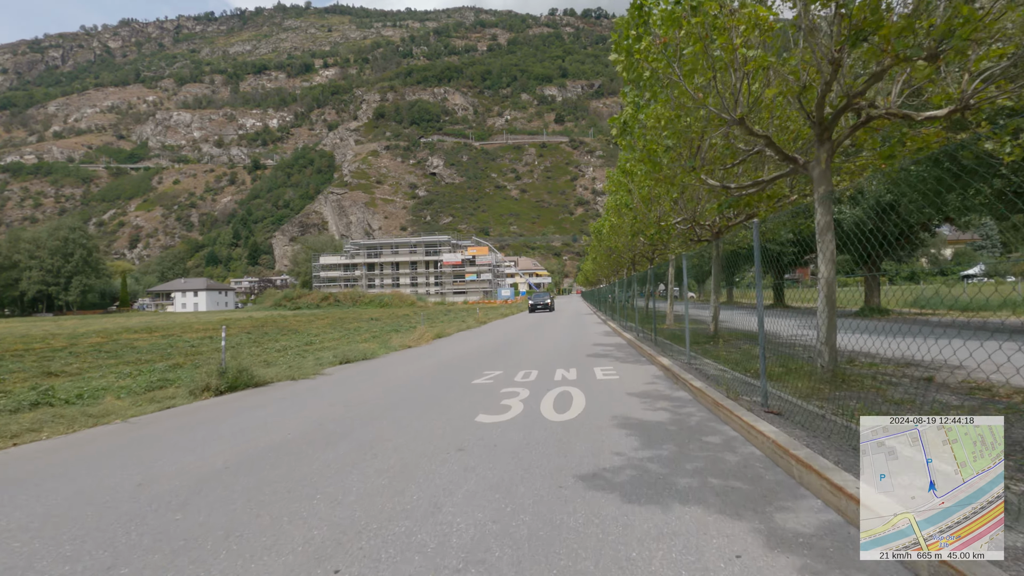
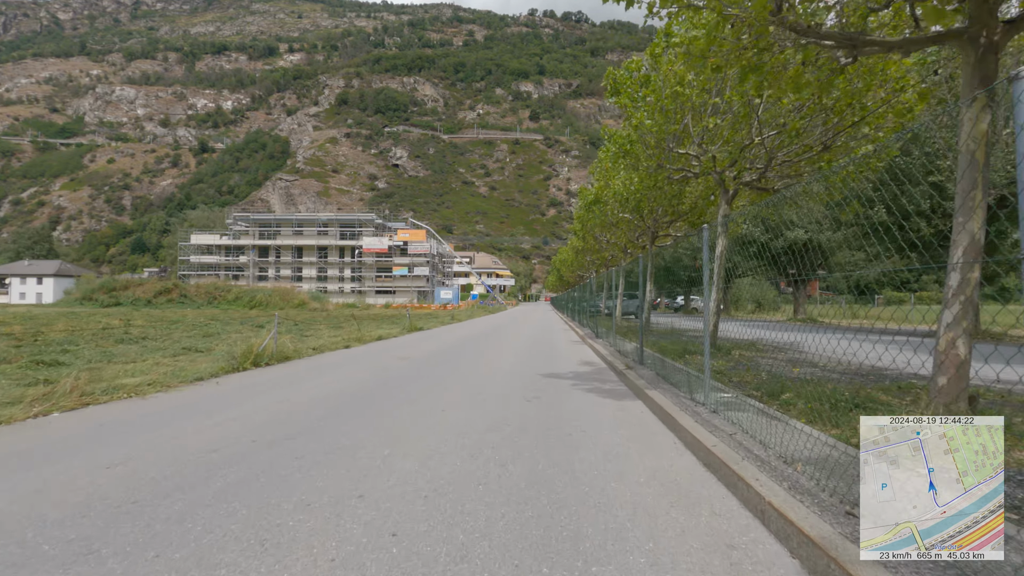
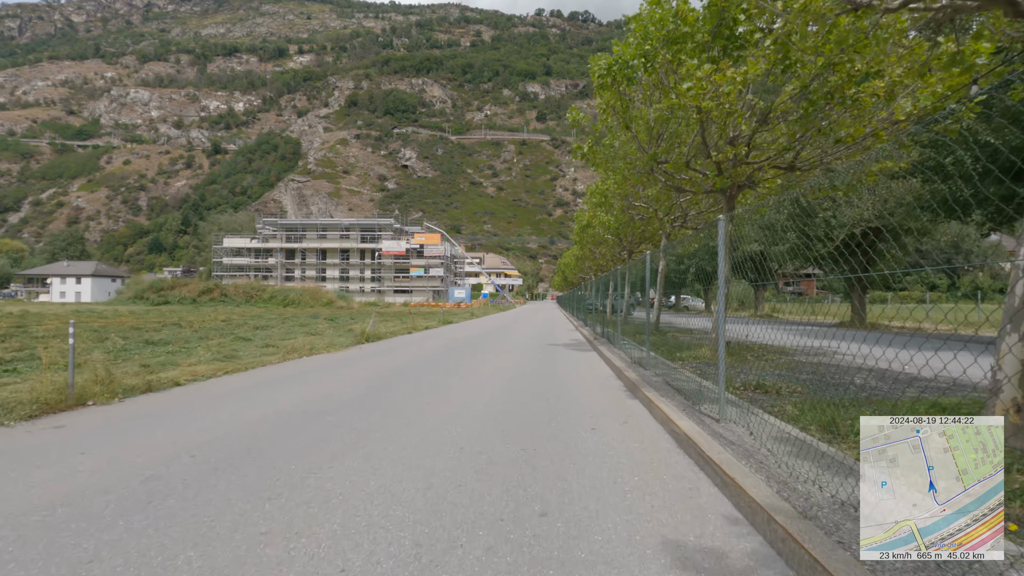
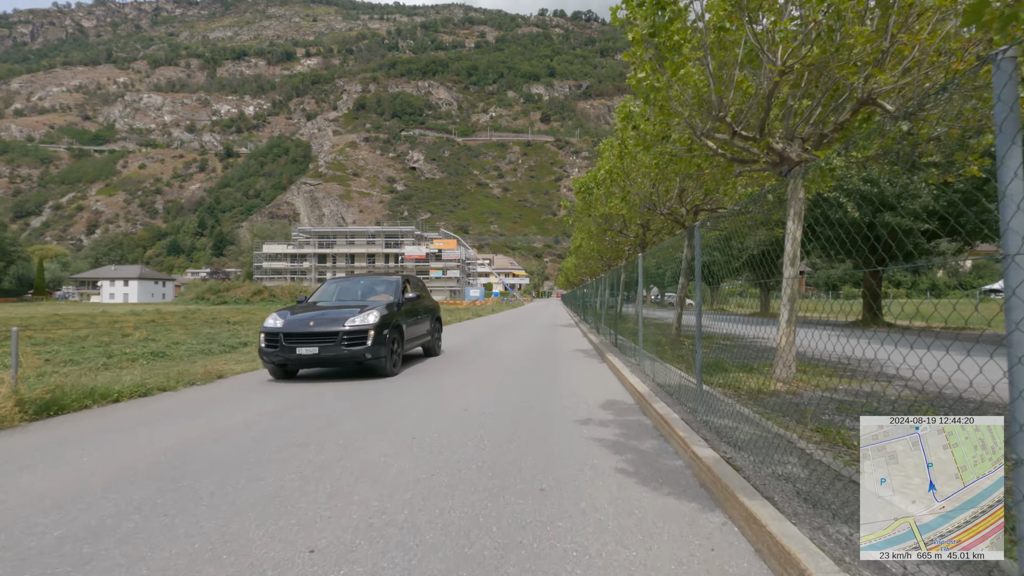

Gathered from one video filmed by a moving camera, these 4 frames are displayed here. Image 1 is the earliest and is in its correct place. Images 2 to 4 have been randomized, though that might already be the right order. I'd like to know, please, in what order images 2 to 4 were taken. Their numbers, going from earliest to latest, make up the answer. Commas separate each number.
4, 3, 2
